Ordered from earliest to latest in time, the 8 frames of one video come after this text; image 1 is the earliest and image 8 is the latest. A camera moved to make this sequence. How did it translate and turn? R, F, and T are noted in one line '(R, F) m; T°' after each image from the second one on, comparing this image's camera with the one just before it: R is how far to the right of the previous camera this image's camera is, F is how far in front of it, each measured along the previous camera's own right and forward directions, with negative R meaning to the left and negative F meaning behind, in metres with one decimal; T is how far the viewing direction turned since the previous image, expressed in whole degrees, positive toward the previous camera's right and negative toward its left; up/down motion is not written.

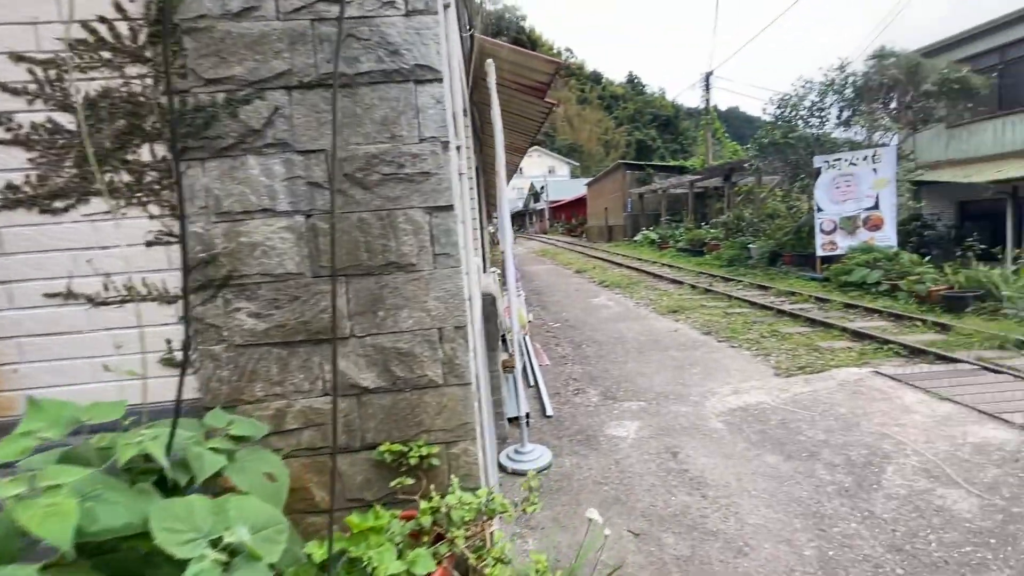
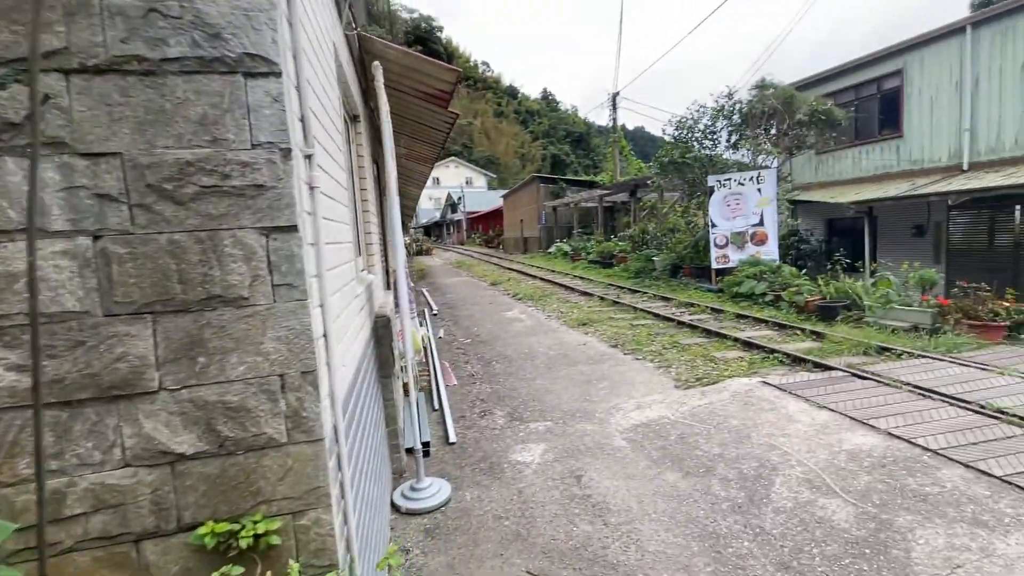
(+0.2, +0.2) m; +10°
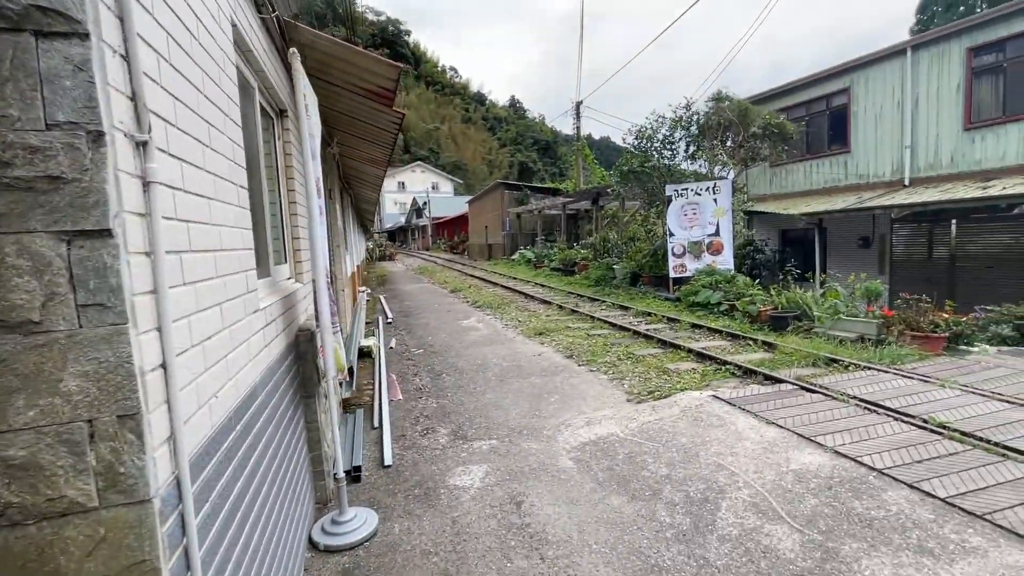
(+0.2, +0.2) m; +4°
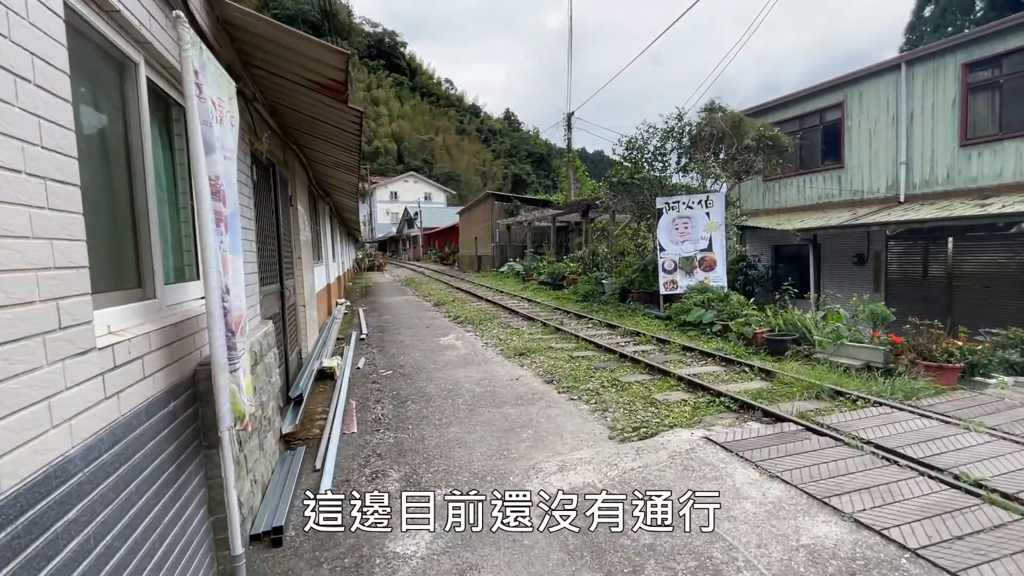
(+0.2, +0.5) m; +1°
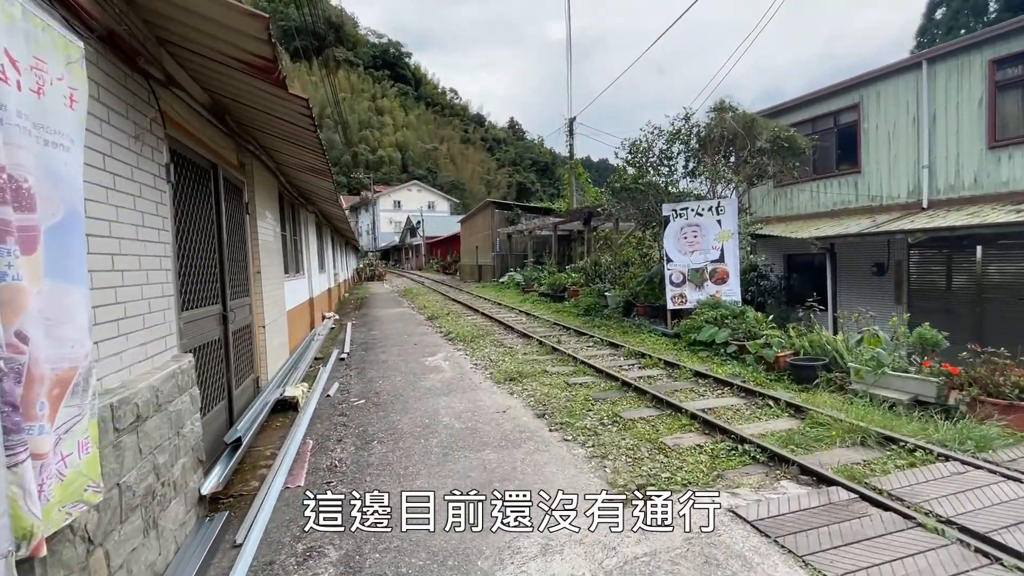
(+0.2, +0.8) m; -1°
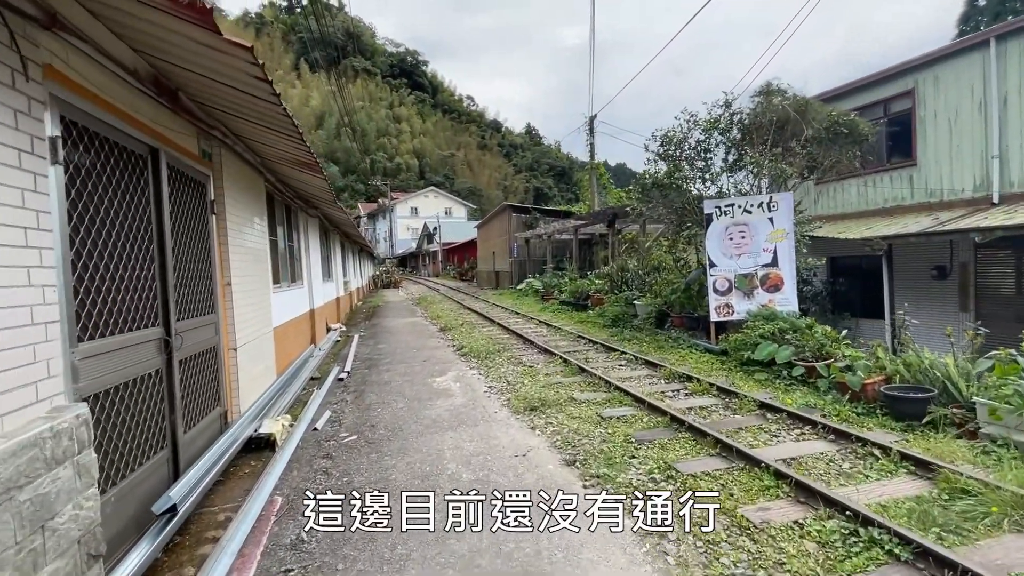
(0.0, +1.0) m; -2°
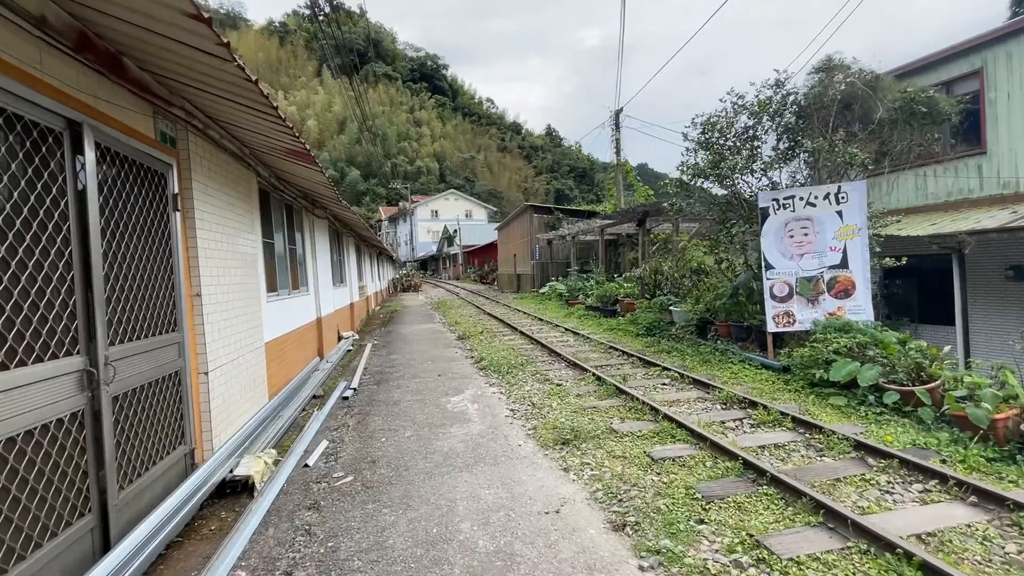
(0.0, +0.9) m; -2°
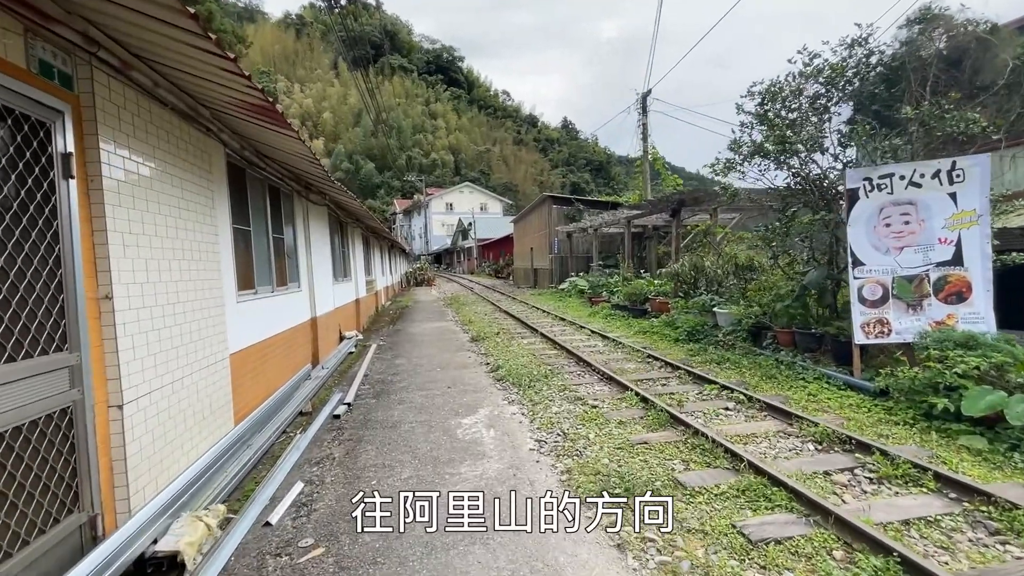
(-0.1, +1.2) m; -2°
